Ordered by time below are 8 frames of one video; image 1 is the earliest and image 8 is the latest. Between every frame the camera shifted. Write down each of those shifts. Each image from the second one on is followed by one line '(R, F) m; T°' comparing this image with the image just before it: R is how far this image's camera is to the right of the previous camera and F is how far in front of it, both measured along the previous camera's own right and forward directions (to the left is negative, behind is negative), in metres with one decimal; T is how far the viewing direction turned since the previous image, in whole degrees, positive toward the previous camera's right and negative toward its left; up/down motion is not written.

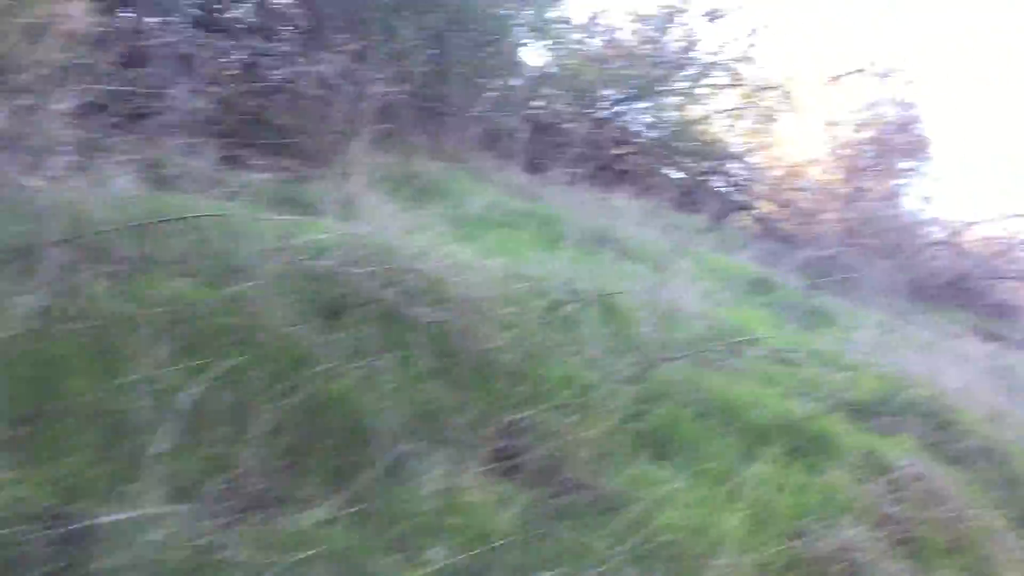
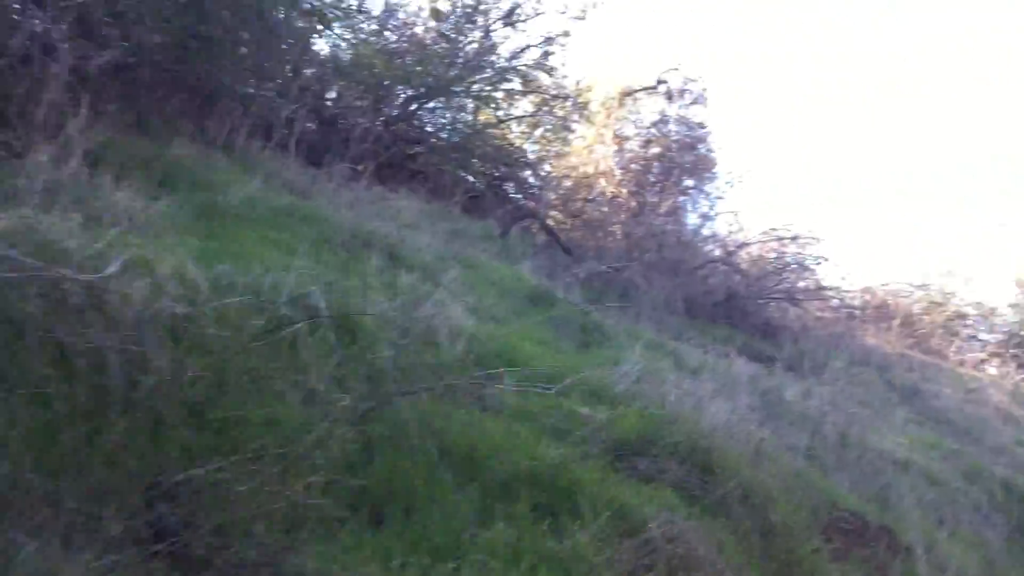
(+0.3, +0.5) m; +12°
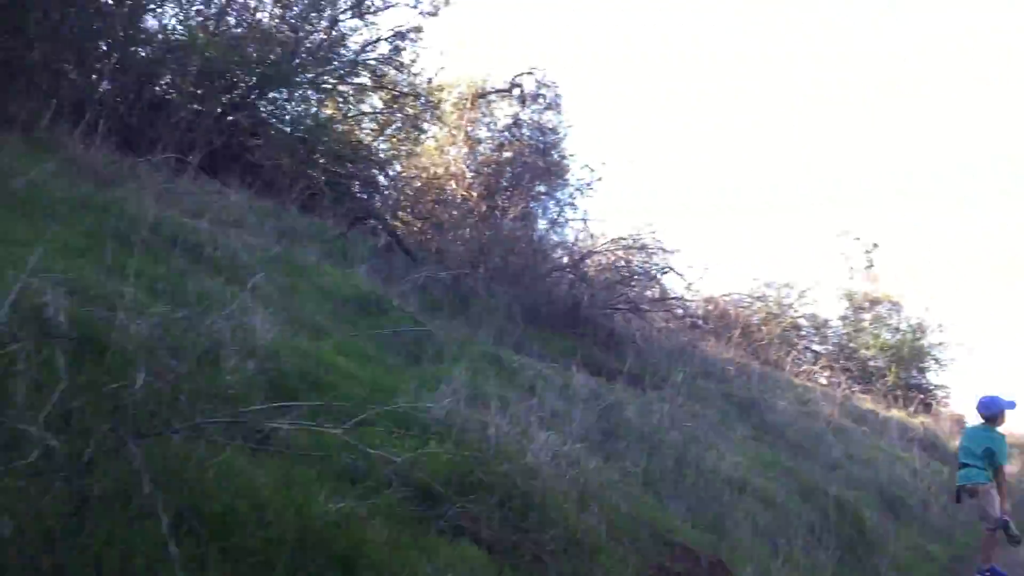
(+0.2, +0.5) m; +9°
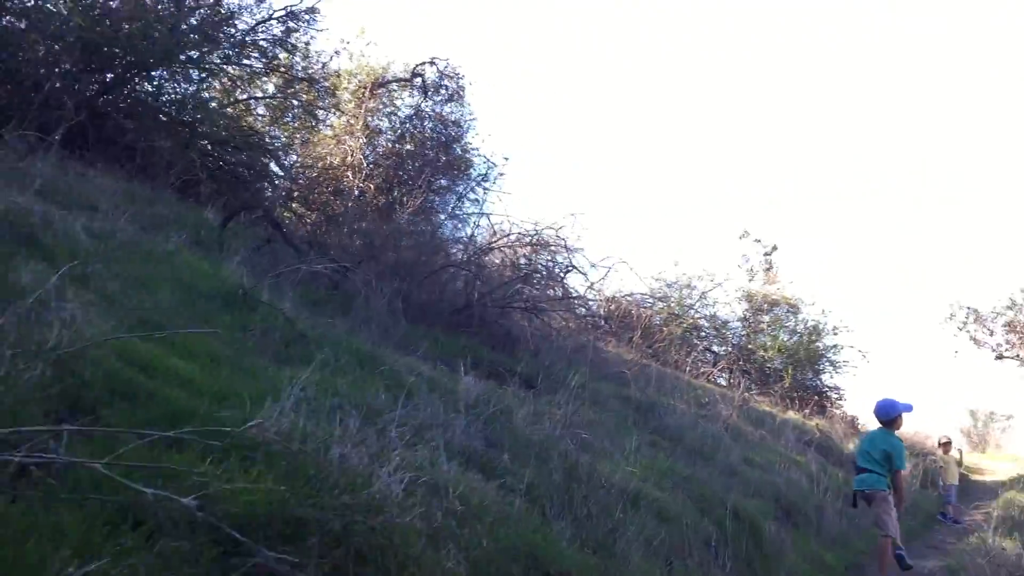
(+0.2, +0.5) m; +6°
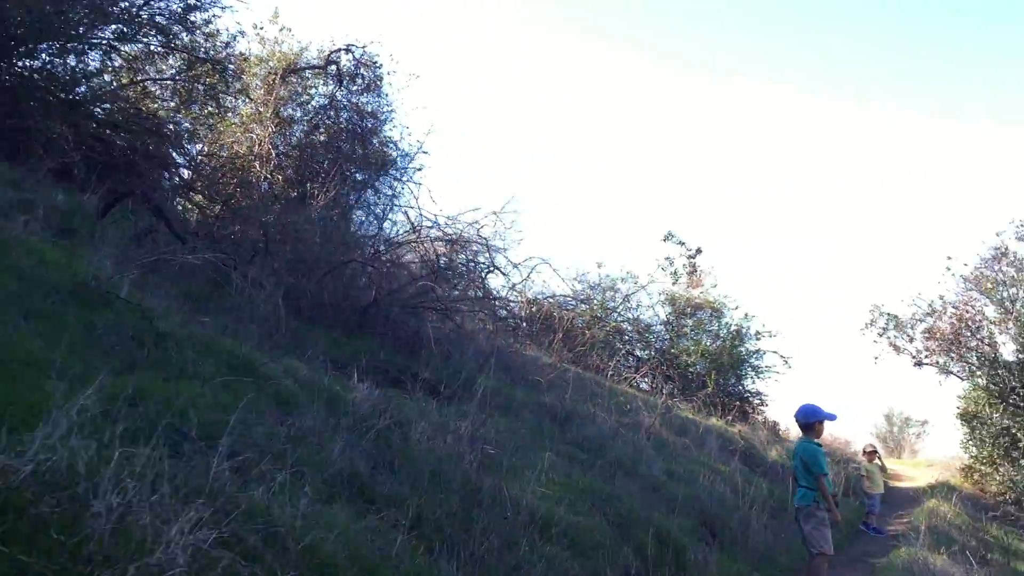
(+0.2, +0.8) m; +4°
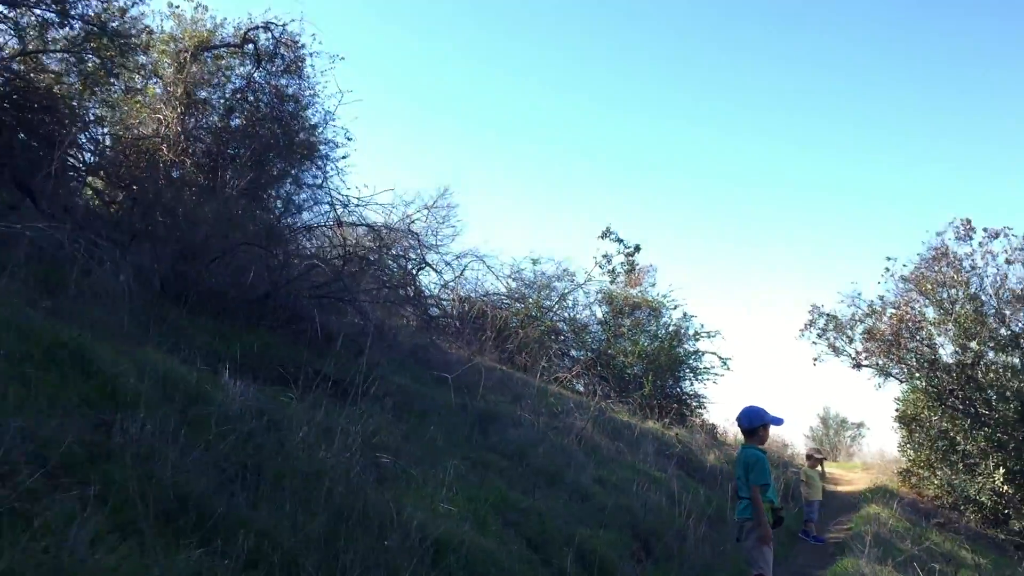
(+0.2, +0.9) m; +3°
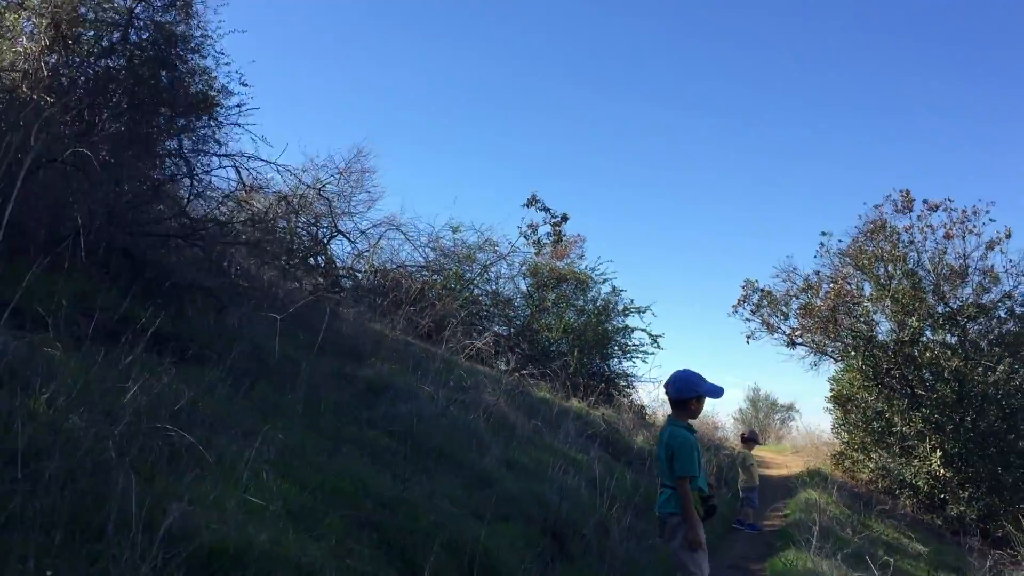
(+0.3, +1.5) m; +4°
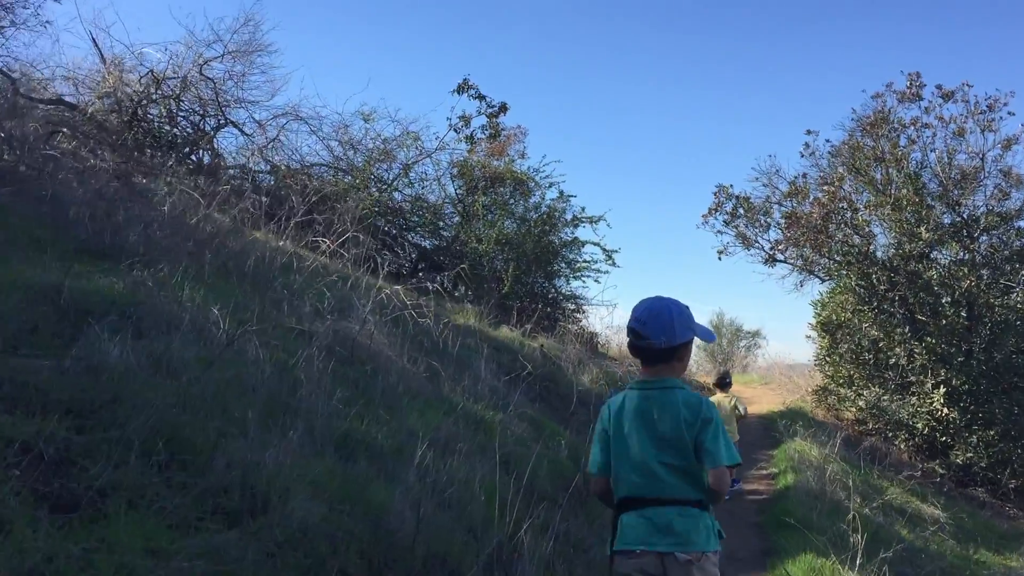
(+0.6, +3.5) m; +3°
